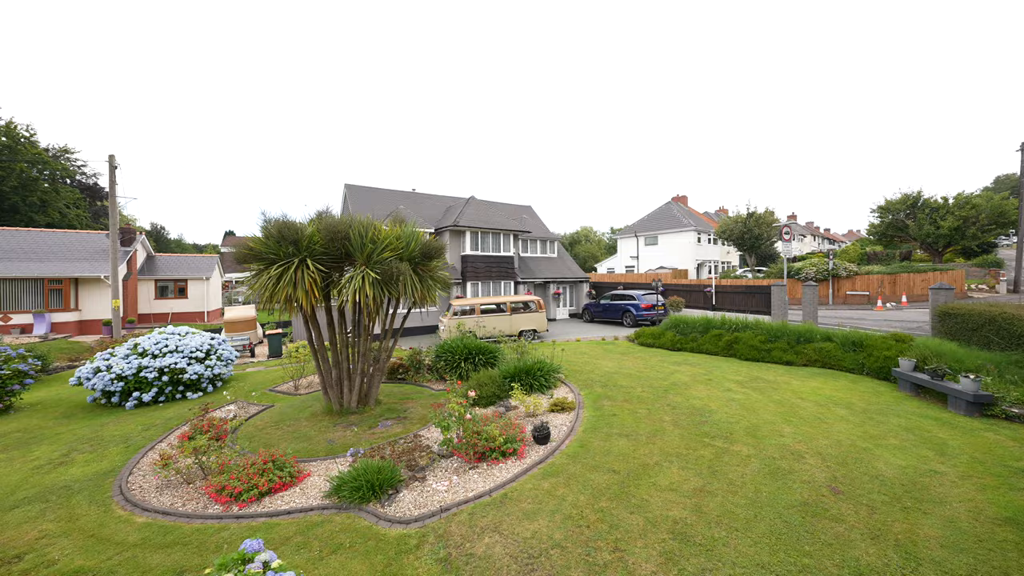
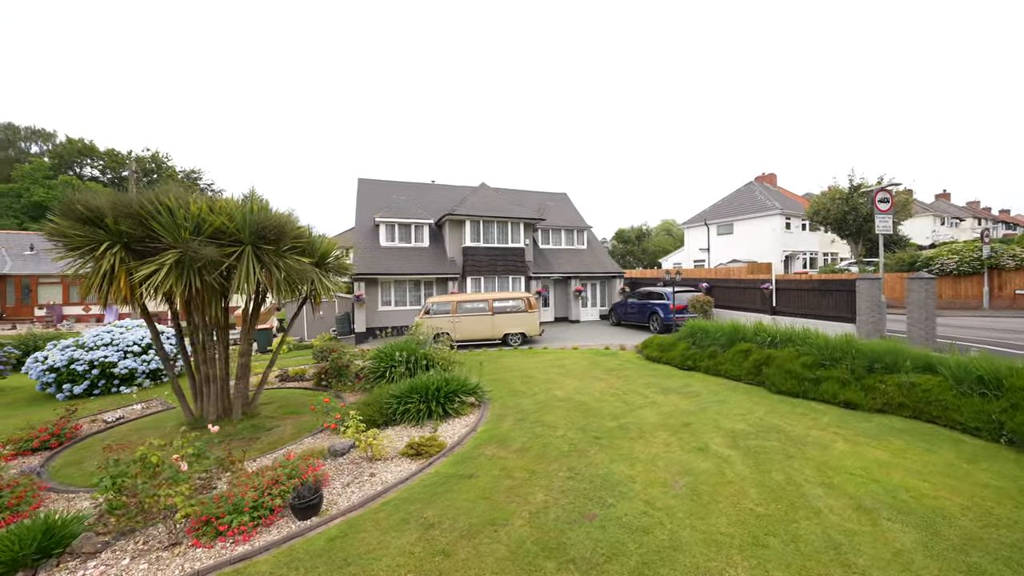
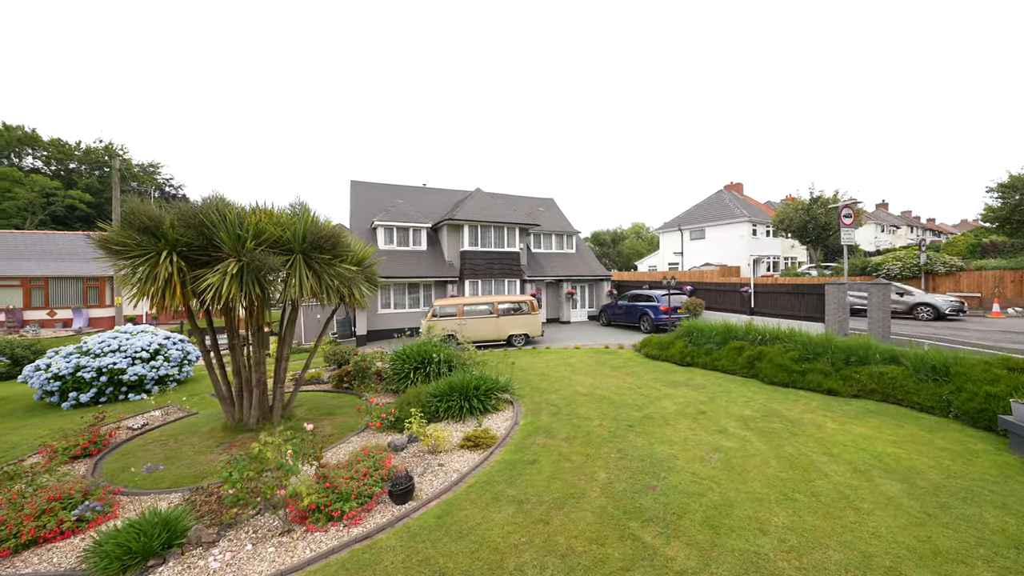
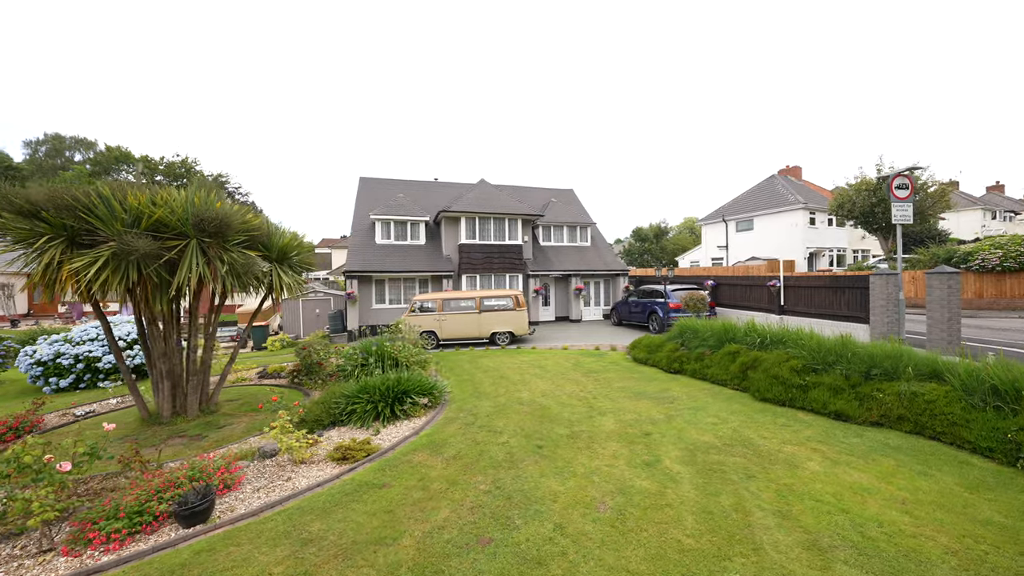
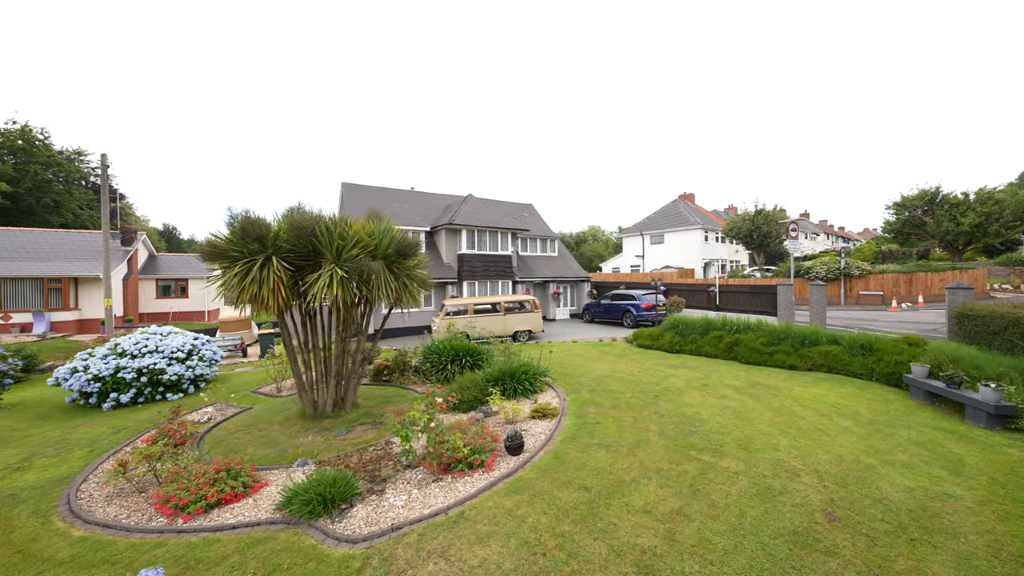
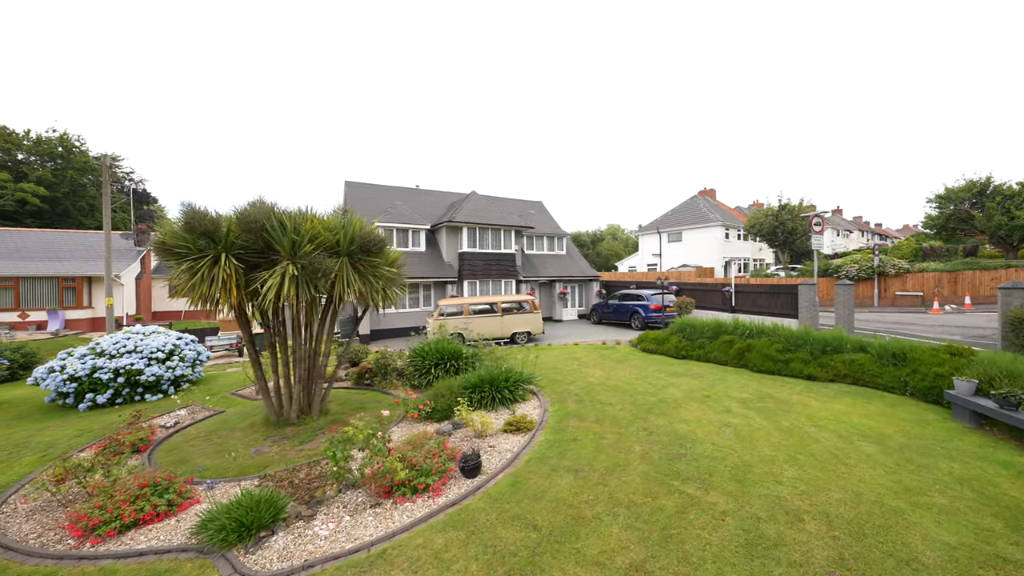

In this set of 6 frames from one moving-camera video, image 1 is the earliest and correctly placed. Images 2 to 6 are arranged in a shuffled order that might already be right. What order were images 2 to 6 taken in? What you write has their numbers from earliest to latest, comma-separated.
5, 6, 3, 2, 4
